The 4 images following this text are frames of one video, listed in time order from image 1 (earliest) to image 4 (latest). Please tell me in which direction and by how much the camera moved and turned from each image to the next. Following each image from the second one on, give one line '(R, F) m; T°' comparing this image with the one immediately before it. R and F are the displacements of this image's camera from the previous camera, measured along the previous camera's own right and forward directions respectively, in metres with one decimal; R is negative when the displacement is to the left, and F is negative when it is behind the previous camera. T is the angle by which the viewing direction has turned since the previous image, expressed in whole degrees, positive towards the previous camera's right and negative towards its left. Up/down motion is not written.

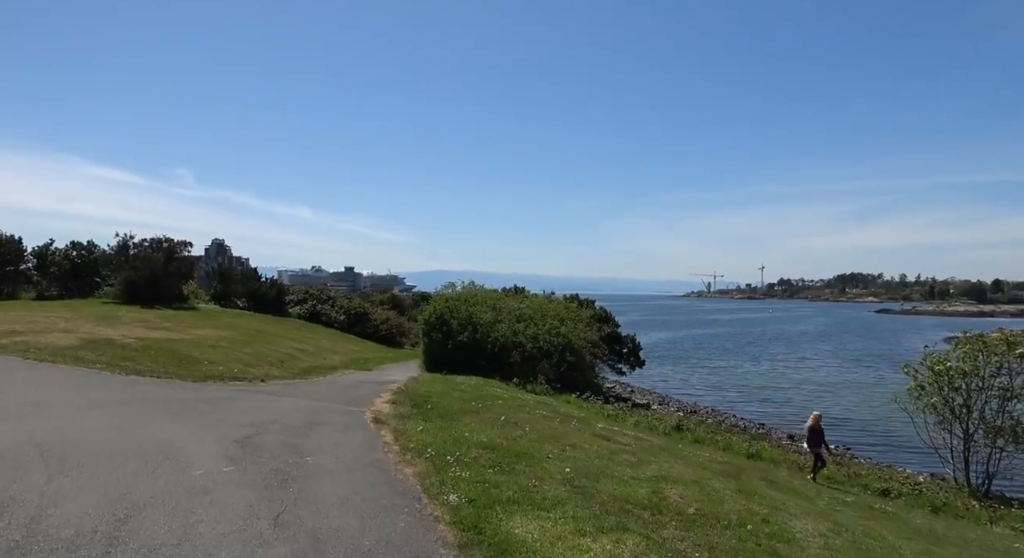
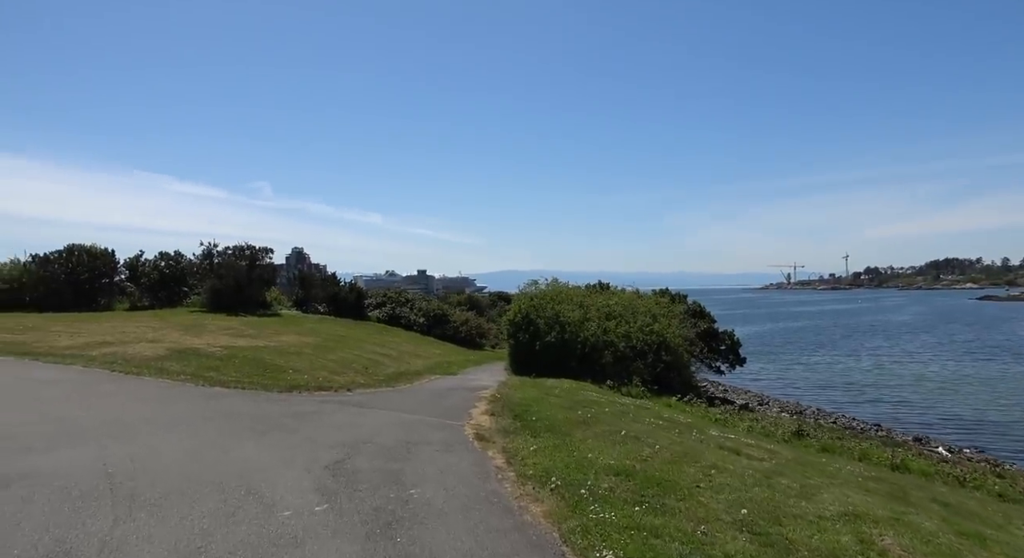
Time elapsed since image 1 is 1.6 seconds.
(-0.9, +1.9) m; -6°
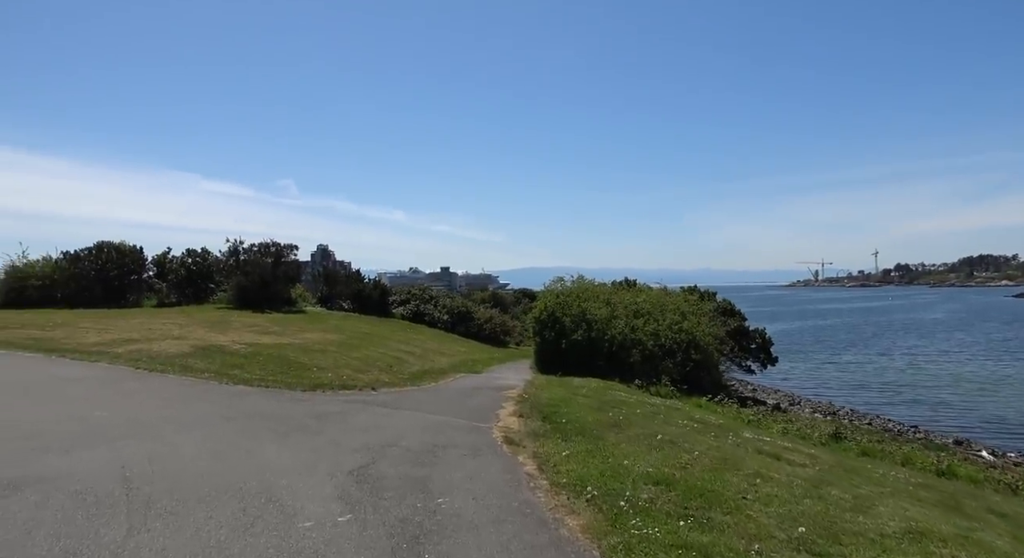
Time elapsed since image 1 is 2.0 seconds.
(-0.1, +0.5) m; -2°
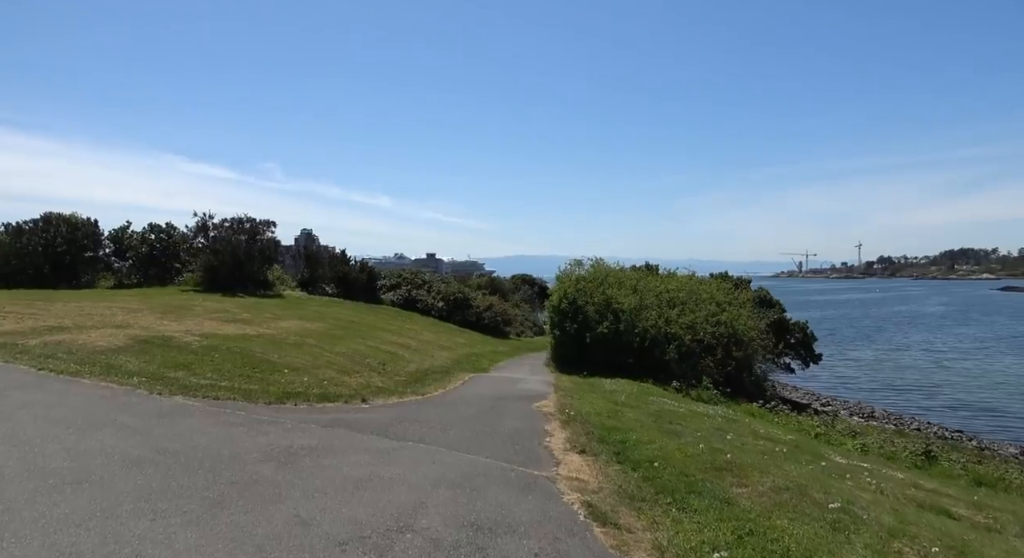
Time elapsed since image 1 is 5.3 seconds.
(-1.1, +4.8) m; +1°
